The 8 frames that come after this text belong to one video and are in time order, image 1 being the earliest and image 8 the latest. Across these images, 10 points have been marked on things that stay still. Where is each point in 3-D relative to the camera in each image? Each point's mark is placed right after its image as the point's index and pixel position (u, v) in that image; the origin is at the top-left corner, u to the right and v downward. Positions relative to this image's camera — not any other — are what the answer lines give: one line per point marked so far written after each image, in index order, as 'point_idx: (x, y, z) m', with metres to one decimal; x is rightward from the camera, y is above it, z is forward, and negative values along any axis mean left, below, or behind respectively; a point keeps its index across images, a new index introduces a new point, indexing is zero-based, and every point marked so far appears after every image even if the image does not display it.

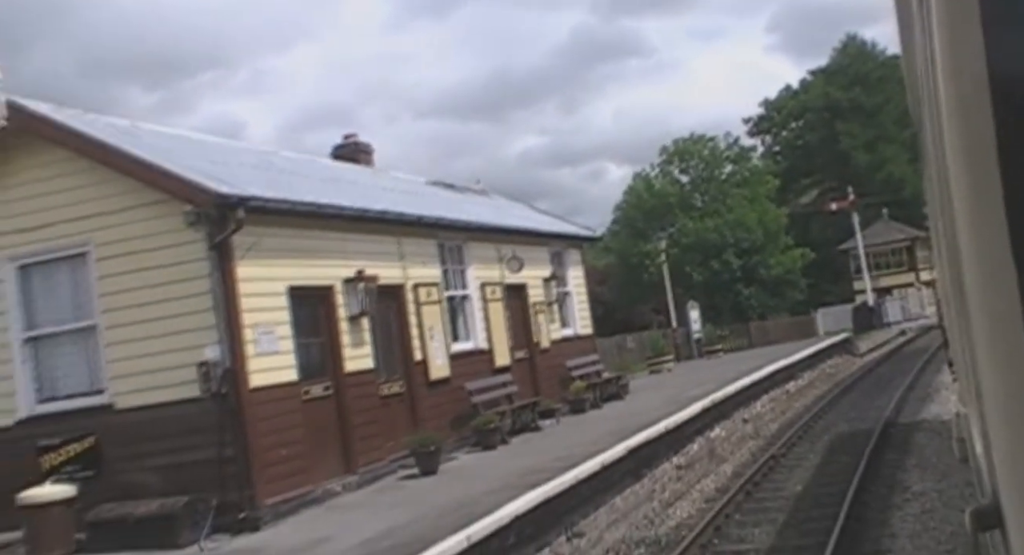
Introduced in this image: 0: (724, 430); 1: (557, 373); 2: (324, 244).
0: (+3.5, -2.5, +19.5) m
1: (+0.7, -1.6, +19.5) m
2: (-2.0, +0.4, +13.0) m
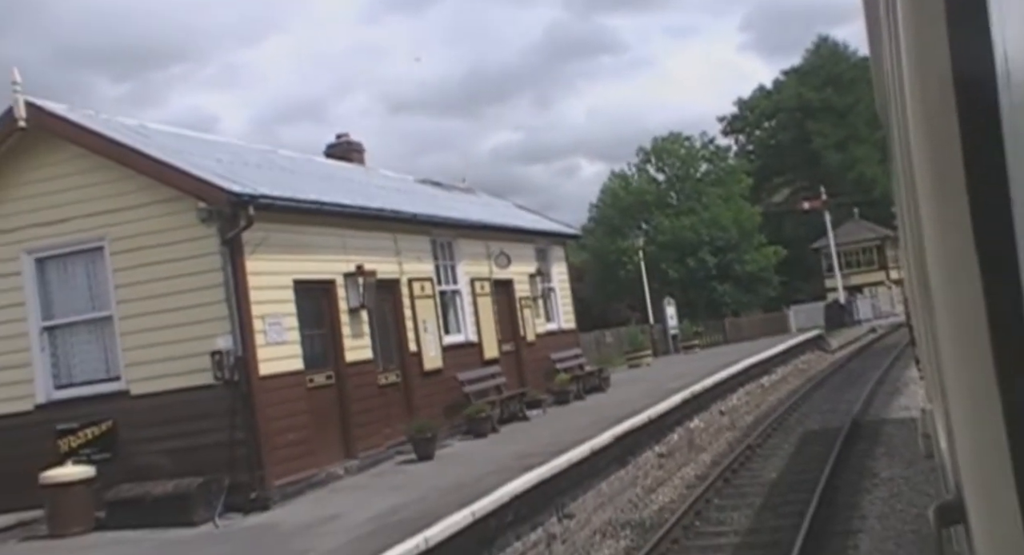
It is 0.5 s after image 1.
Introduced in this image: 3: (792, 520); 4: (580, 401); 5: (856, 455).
0: (+3.2, -2.4, +20.2) m
1: (+0.5, -1.5, +20.2) m
2: (-2.1, +0.4, +13.6) m
3: (+3.0, -2.6, +12.7) m
4: (+1.1, -2.0, +19.2) m
5: (+4.9, -2.5, +16.9) m
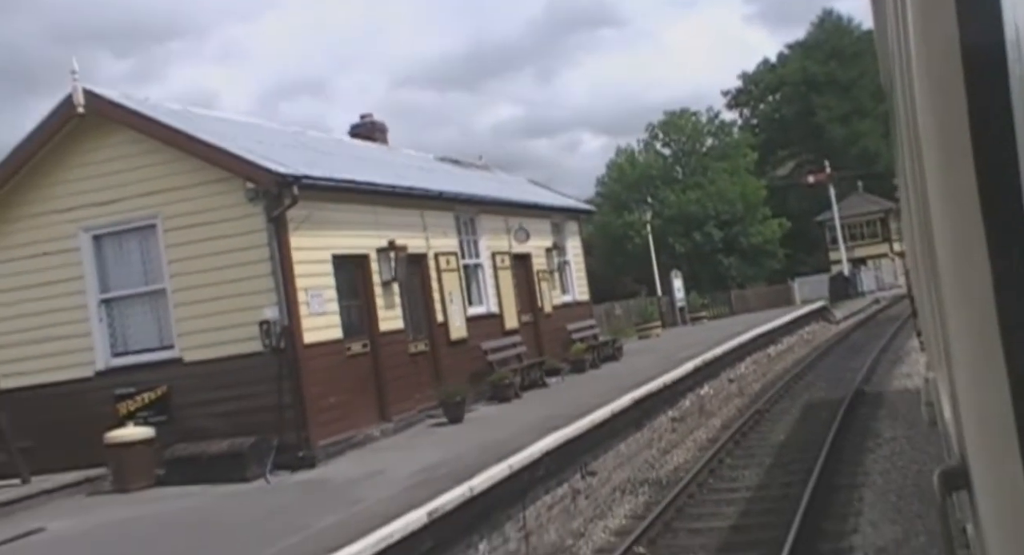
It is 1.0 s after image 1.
0: (+3.5, -2.0, +21.1) m
1: (+0.8, -1.0, +21.0) m
2: (-1.8, +0.7, +14.4) m
3: (+3.3, -2.3, +13.6) m
4: (+1.4, -1.5, +20.1) m
5: (+5.2, -2.1, +17.8) m
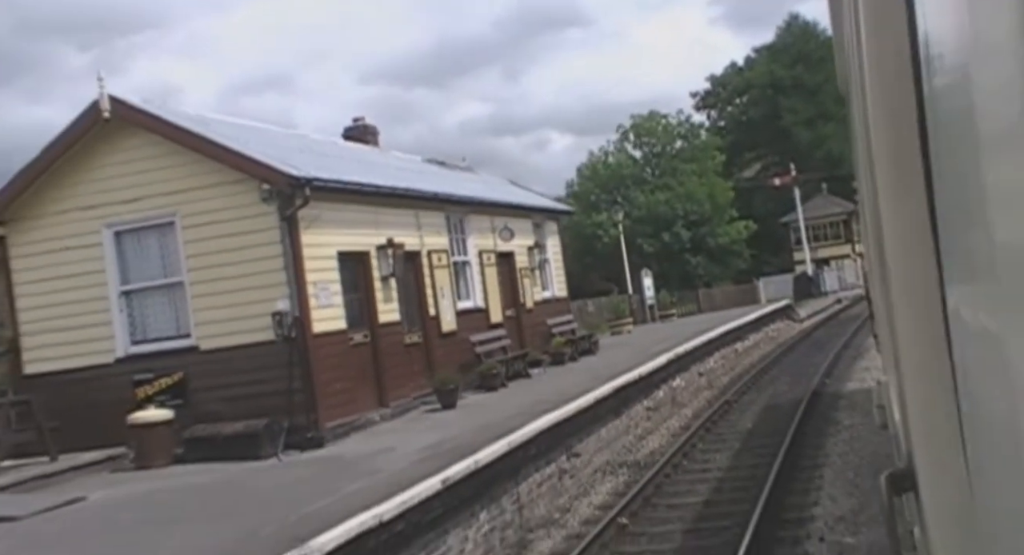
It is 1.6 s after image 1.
0: (+3.2, -1.9, +22.3) m
1: (+0.5, -1.0, +22.2) m
2: (-1.9, +0.8, +15.5) m
3: (+3.1, -2.3, +14.8) m
4: (+1.1, -1.5, +21.3) m
5: (+4.9, -2.1, +19.0) m
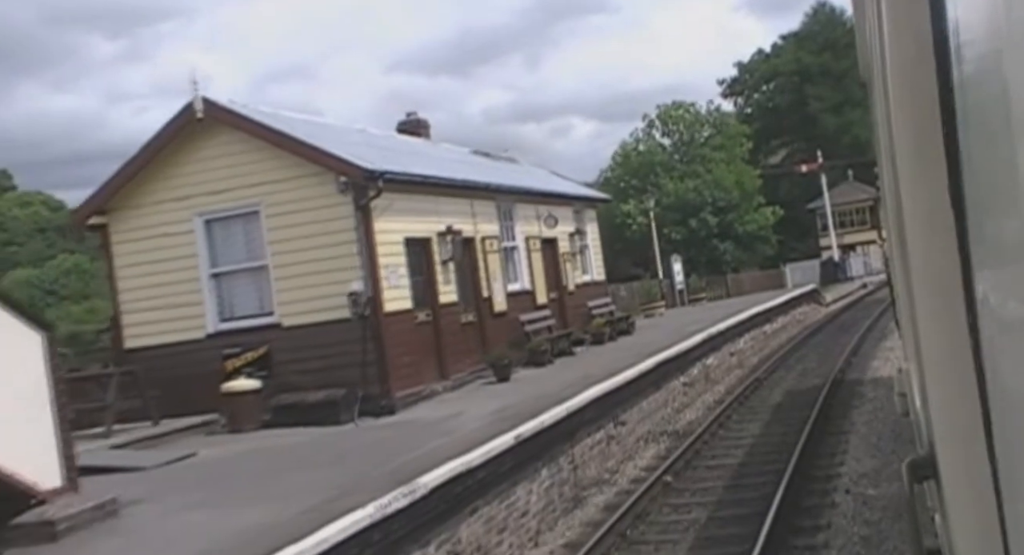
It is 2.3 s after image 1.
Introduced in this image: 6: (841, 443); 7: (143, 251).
0: (+4.1, -1.6, +23.7) m
1: (+1.3, -0.7, +23.6) m
2: (-1.2, +1.0, +16.9) m
3: (+3.8, -2.0, +16.1) m
4: (+1.9, -1.2, +22.7) m
5: (+5.7, -1.8, +20.4) m
6: (+4.0, -2.0, +14.6) m
7: (-4.9, +0.4, +15.9) m
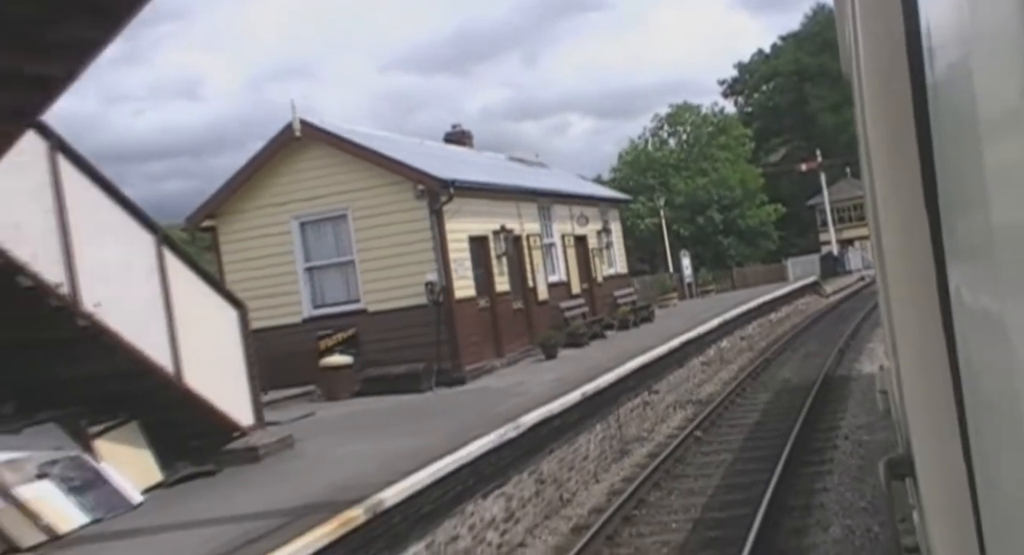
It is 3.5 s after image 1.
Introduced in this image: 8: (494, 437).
0: (+4.8, -1.5, +26.5) m
1: (+2.1, -0.5, +26.4) m
2: (-0.5, +1.1, +19.7) m
3: (+4.6, -1.9, +18.9) m
4: (+2.7, -1.0, +25.5) m
5: (+6.5, -1.6, +23.2) m
6: (+4.8, -1.9, +17.4) m
7: (-4.2, +0.5, +18.7) m
8: (-0.2, -1.5, +11.4) m
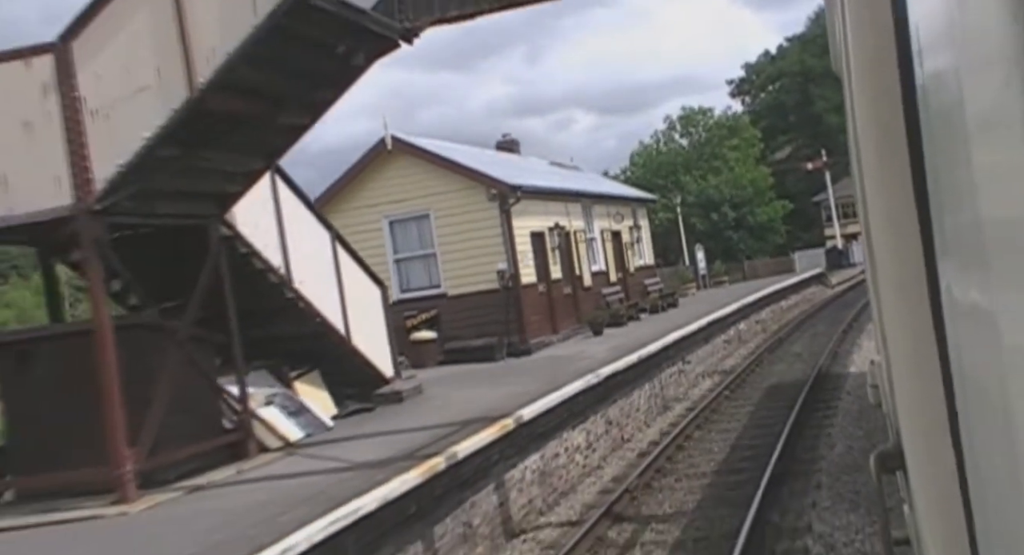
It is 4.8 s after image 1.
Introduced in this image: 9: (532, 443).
0: (+5.9, -1.2, +30.0) m
1: (+3.1, -0.3, +29.9) m
2: (+0.5, +1.4, +23.2) m
3: (+5.6, -1.7, +22.4) m
4: (+3.7, -0.8, +29.0) m
5: (+7.5, -1.4, +26.7) m
6: (+5.8, -1.7, +20.9) m
7: (-3.2, +0.6, +22.3) m
8: (+0.8, -1.3, +14.9) m
9: (+0.2, -1.8, +12.6) m
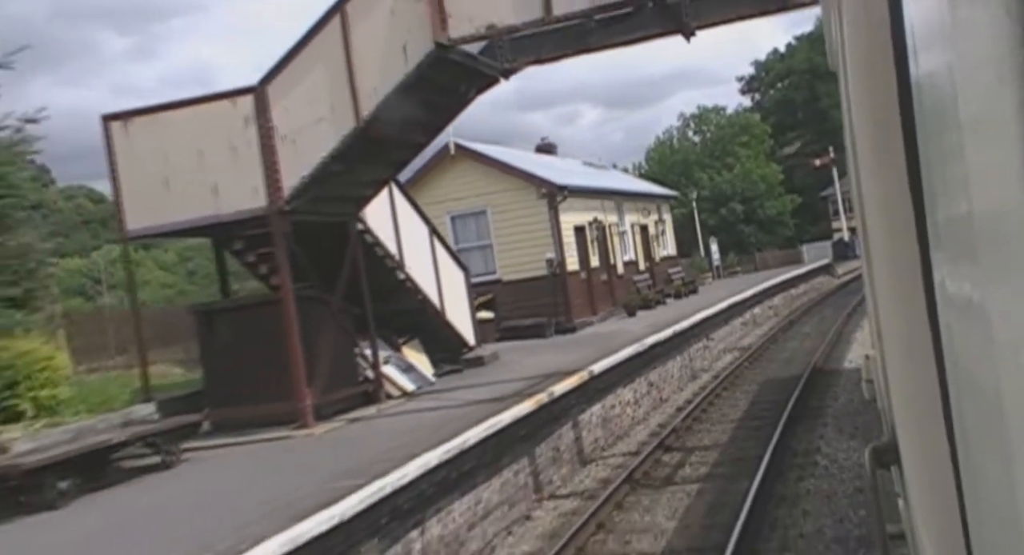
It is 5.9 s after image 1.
0: (+6.9, -0.9, +33.2) m
1: (+4.2, 0.0, +33.1) m
2: (+1.5, +1.6, +26.4) m
3: (+6.6, -1.4, +25.6) m
4: (+4.7, -0.5, +32.2) m
5: (+8.5, -1.1, +29.8) m
6: (+6.8, -1.4, +24.1) m
7: (-2.2, +0.9, +25.5) m
8: (+1.7, -1.1, +18.1) m
9: (+1.1, -1.6, +15.8) m
